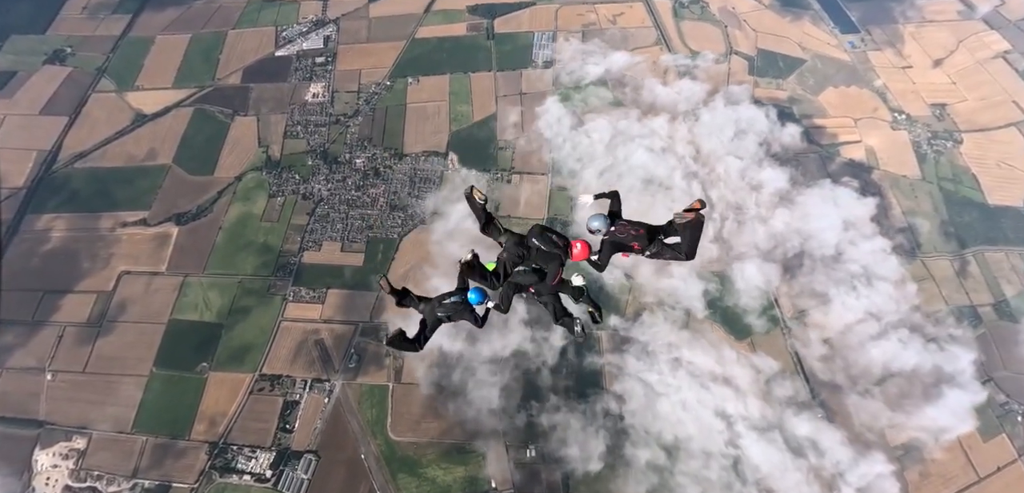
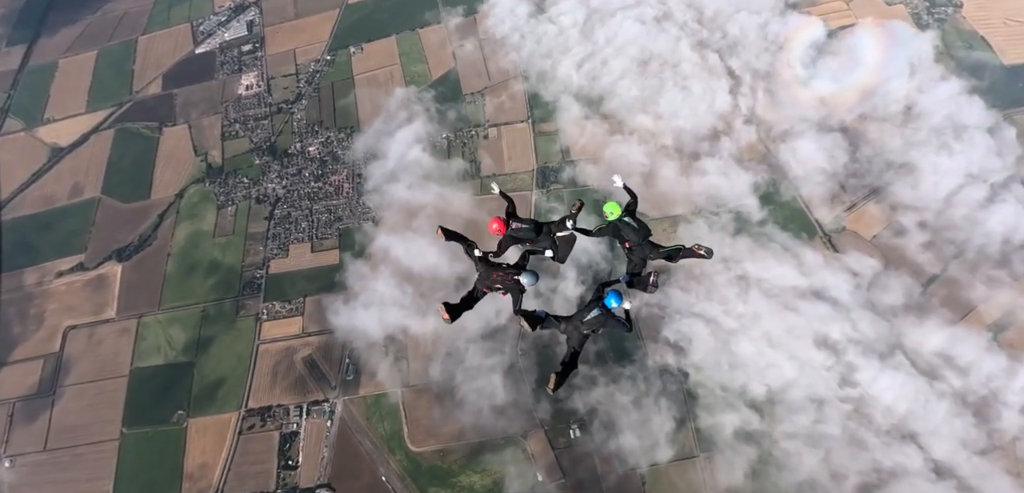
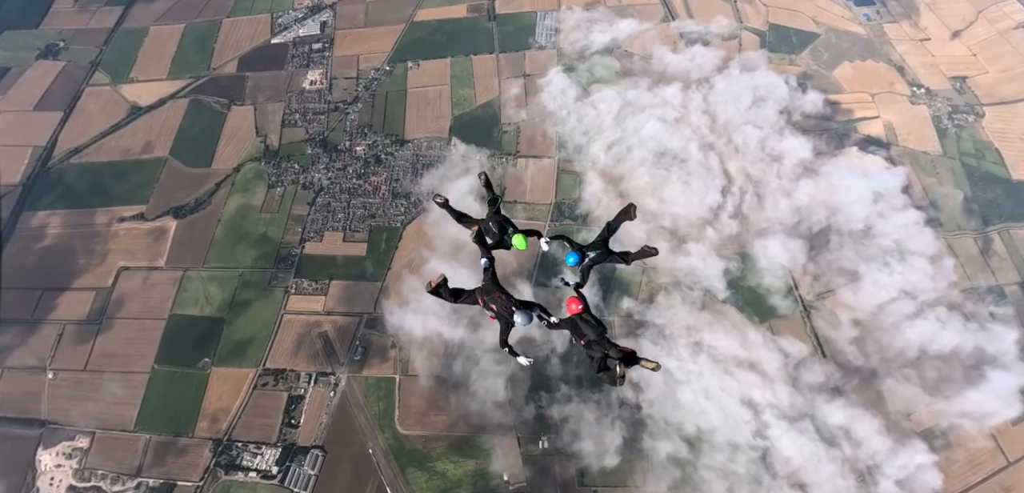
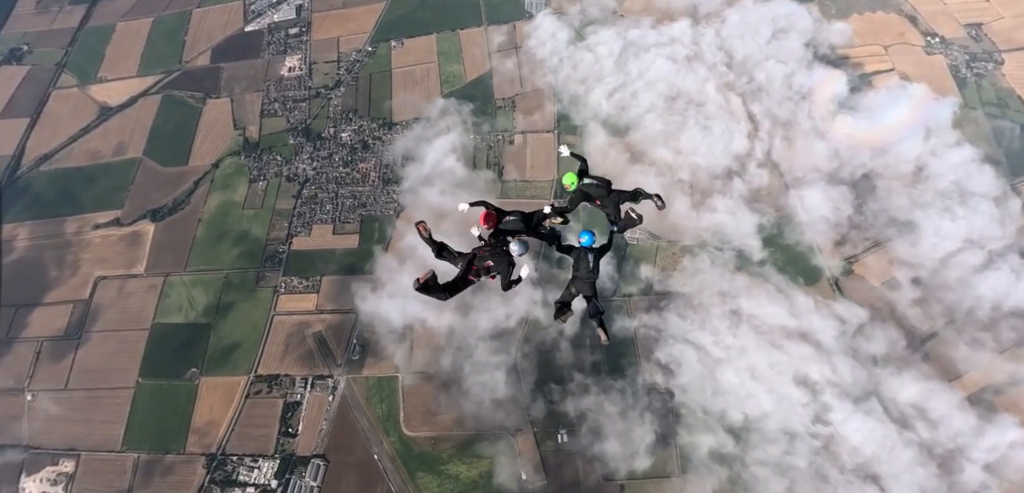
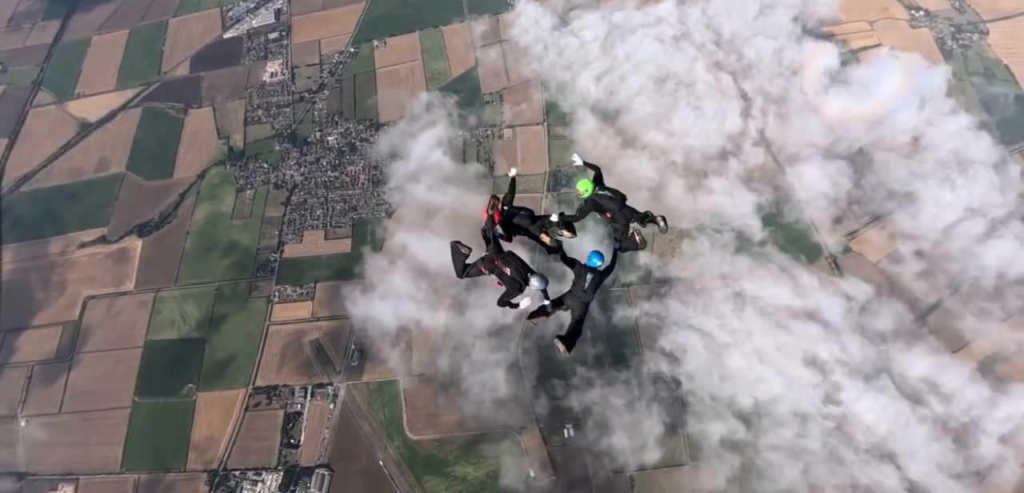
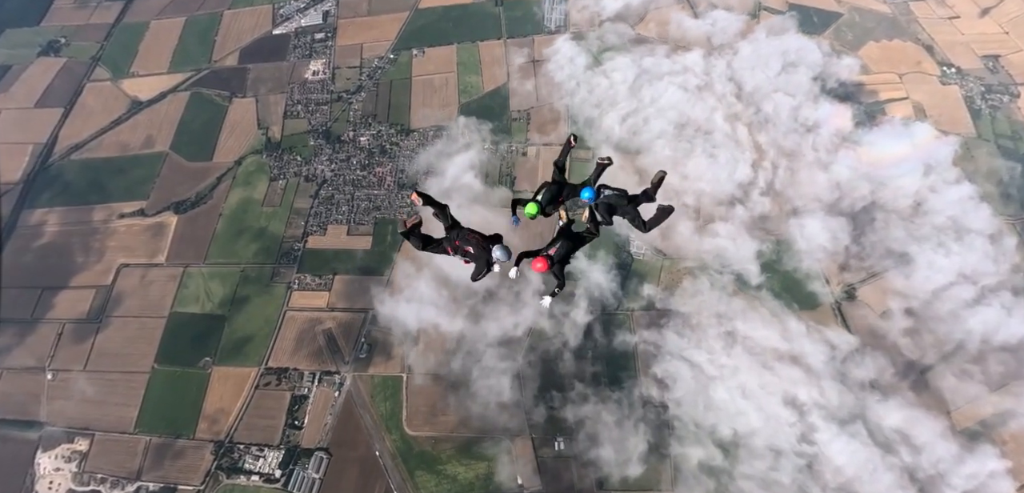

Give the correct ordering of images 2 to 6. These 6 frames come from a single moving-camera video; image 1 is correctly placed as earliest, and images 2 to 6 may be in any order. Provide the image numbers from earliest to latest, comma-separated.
3, 6, 4, 5, 2
